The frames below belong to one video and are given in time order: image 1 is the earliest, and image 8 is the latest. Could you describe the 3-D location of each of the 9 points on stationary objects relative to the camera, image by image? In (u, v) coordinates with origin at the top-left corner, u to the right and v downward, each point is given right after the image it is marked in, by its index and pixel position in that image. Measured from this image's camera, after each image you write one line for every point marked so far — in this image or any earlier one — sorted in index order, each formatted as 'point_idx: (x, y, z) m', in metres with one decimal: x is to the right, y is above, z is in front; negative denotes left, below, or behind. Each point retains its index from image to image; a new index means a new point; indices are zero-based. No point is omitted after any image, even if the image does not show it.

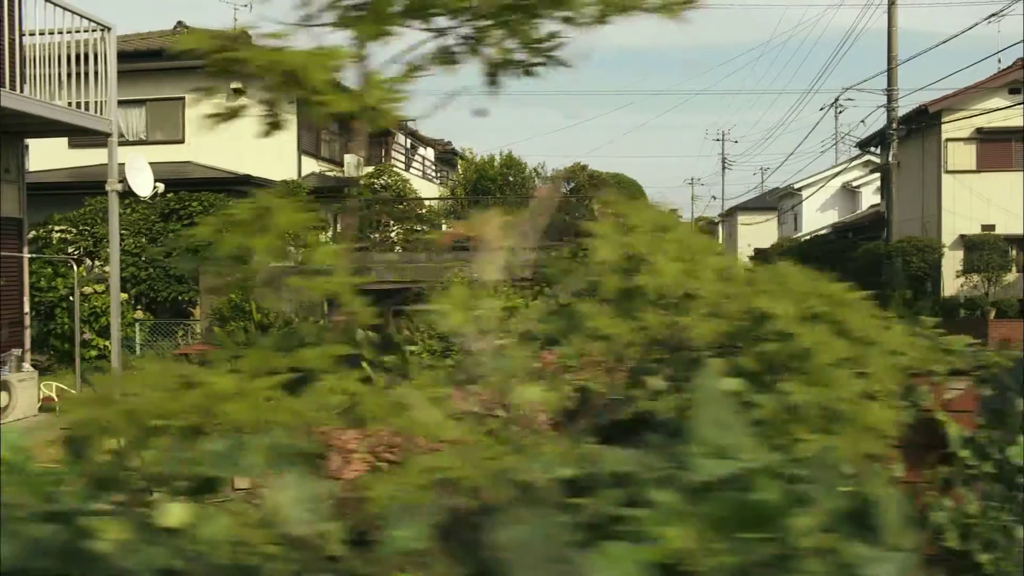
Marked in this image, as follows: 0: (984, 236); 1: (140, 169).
0: (+10.8, +1.2, +20.2) m
1: (-3.6, +1.2, +8.6) m
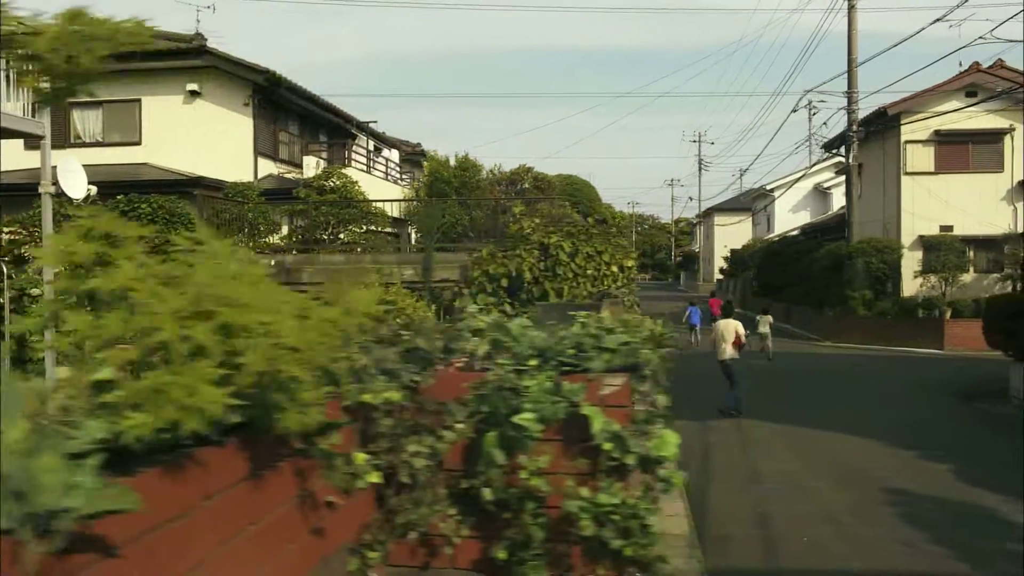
0: (+10.0, +1.2, +20.5) m
1: (-4.3, +1.2, +8.6) m
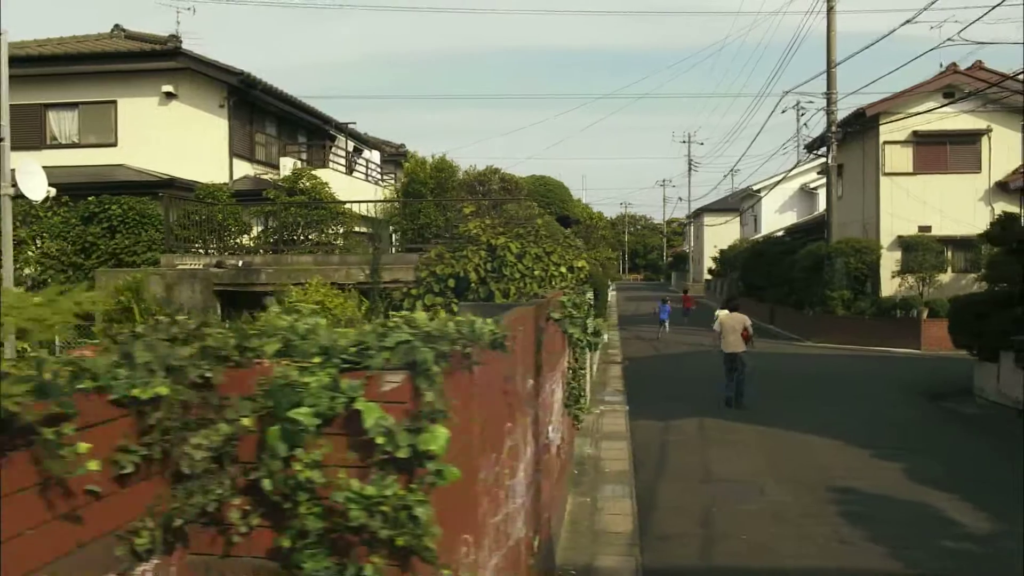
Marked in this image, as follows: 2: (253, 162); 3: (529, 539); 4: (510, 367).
0: (+9.5, +1.2, +20.5) m
1: (-4.8, +1.1, +8.7) m
2: (-5.1, +2.5, +17.3) m
3: (+0.1, -1.2, +4.2) m
4: (0.0, -0.3, +3.4) m
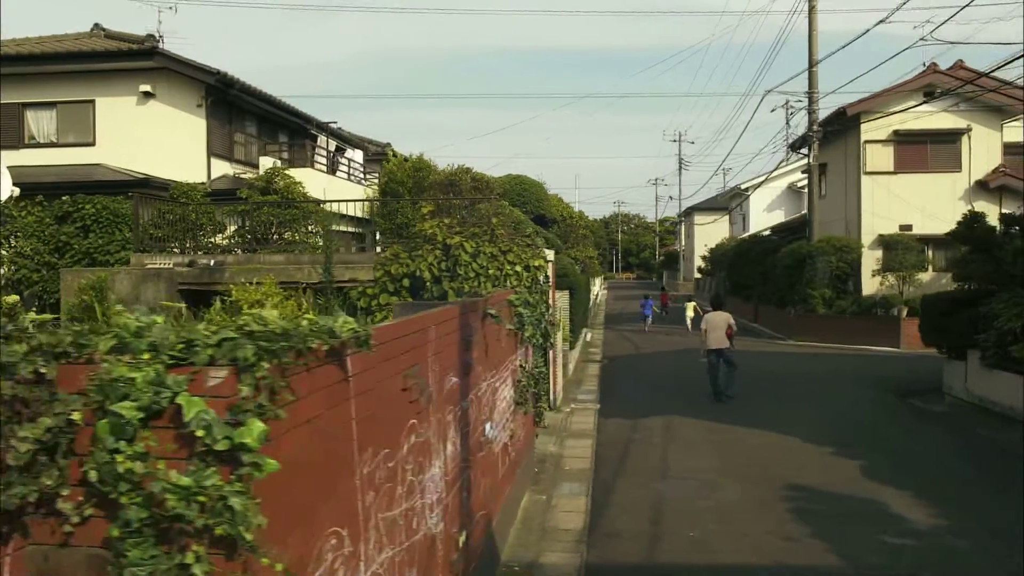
0: (+9.1, +1.2, +20.6) m
1: (-5.2, +1.1, +8.8) m
2: (-5.6, +2.5, +17.4) m
3: (-0.3, -1.2, +4.3) m
4: (-0.4, -0.3, +3.5) m
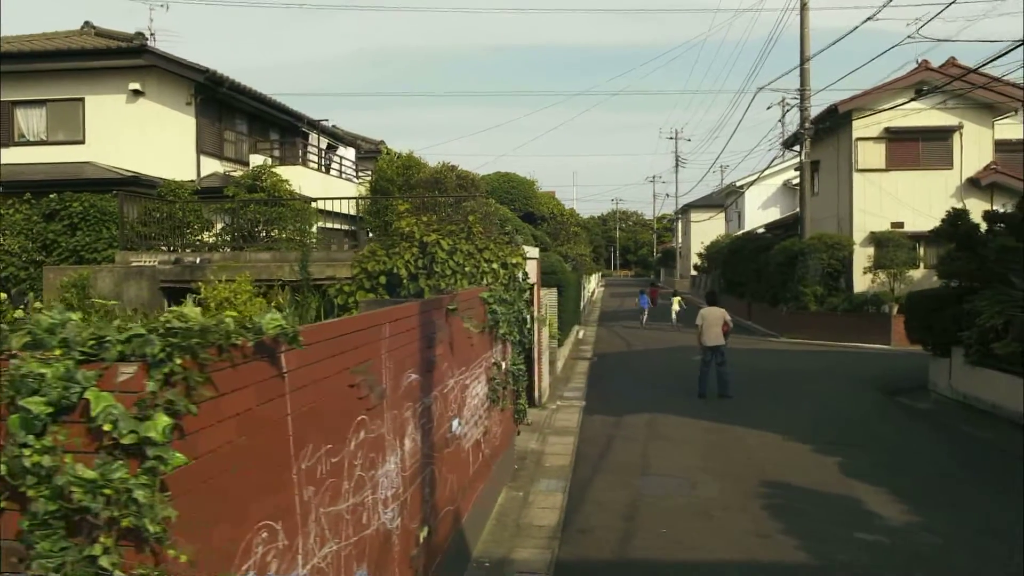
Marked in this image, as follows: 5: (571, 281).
0: (+8.9, +1.3, +20.6) m
1: (-5.4, +1.2, +8.8) m
2: (-5.7, +2.6, +17.4) m
3: (-0.5, -1.2, +4.3) m
4: (-0.6, -0.3, +3.5) m
5: (+1.2, +0.1, +18.3) m
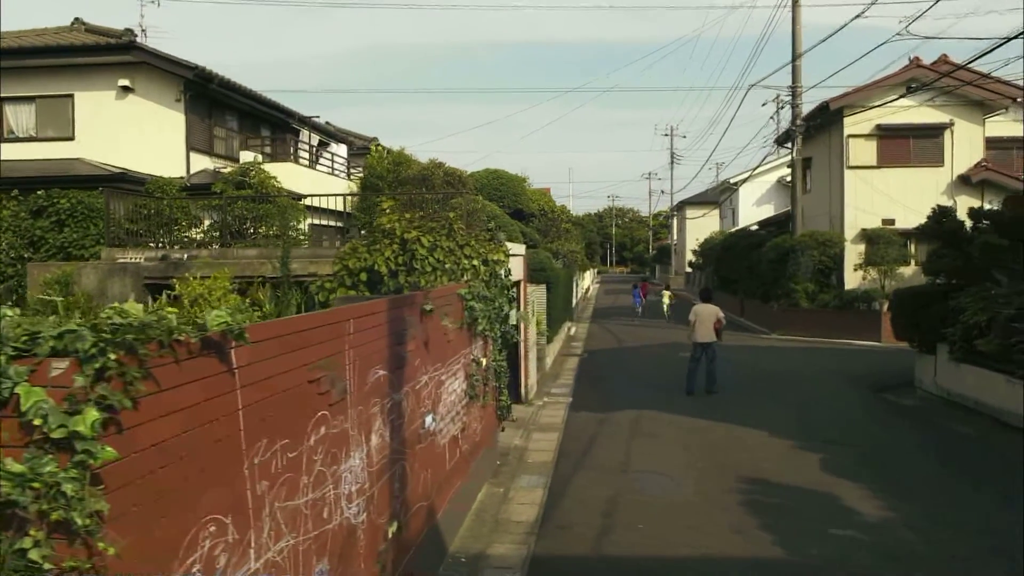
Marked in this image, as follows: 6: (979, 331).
0: (+8.7, +1.4, +20.7) m
1: (-5.5, +1.2, +8.8) m
2: (-5.9, +2.6, +17.4) m
3: (-0.7, -1.2, +4.3) m
4: (-0.8, -0.3, +3.5) m
5: (+1.0, +0.2, +18.3) m
6: (+5.7, -0.5, +10.7) m
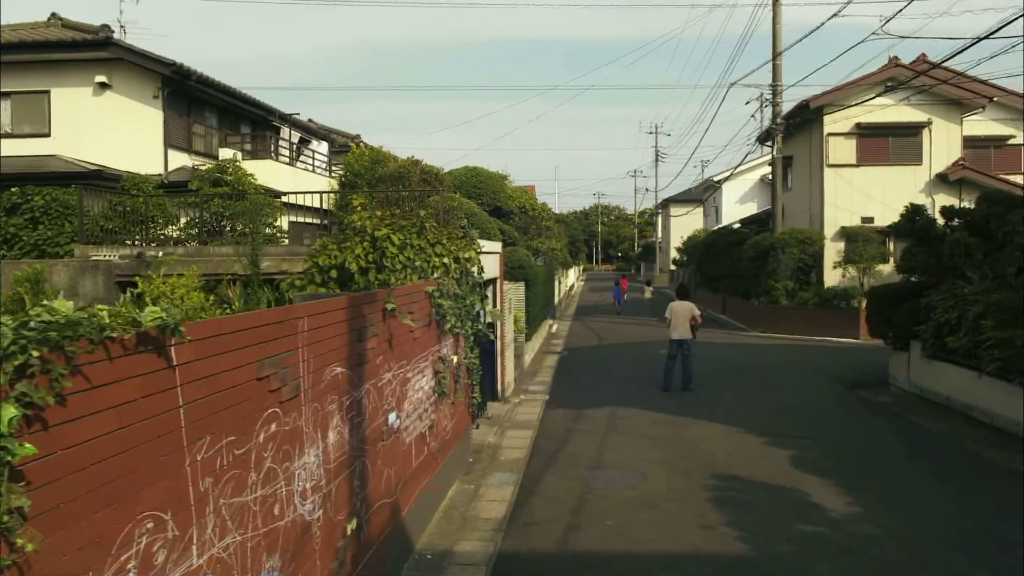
0: (+8.3, +1.4, +20.8) m
1: (-5.8, +1.2, +8.7) m
2: (-6.3, +2.7, +17.3) m
3: (-0.9, -1.2, +4.3) m
4: (-1.0, -0.3, +3.5) m
5: (+0.6, +0.3, +18.3) m
6: (+5.4, -0.5, +10.8) m
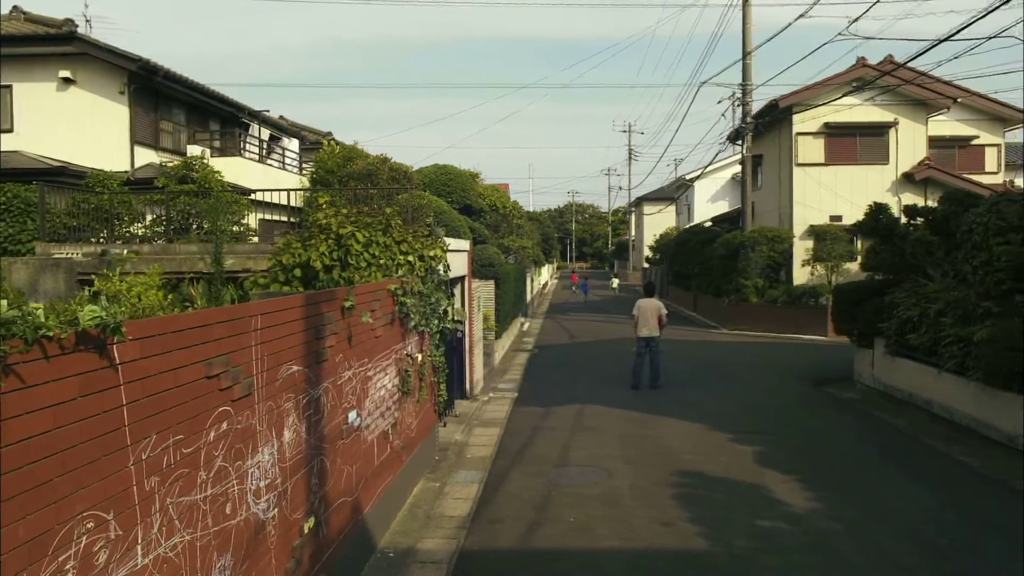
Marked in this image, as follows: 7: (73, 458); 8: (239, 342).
0: (+7.6, +1.5, +21.0) m
1: (-6.1, +1.2, +8.6) m
2: (-6.9, +2.7, +17.2) m
3: (-1.1, -1.2, +4.3) m
4: (-1.2, -0.3, +3.5) m
5: (0.0, +0.3, +18.4) m
6: (+5.0, -0.5, +10.9) m
7: (-1.2, -0.5, +2.5) m
8: (-1.1, -0.3, +3.8) m
